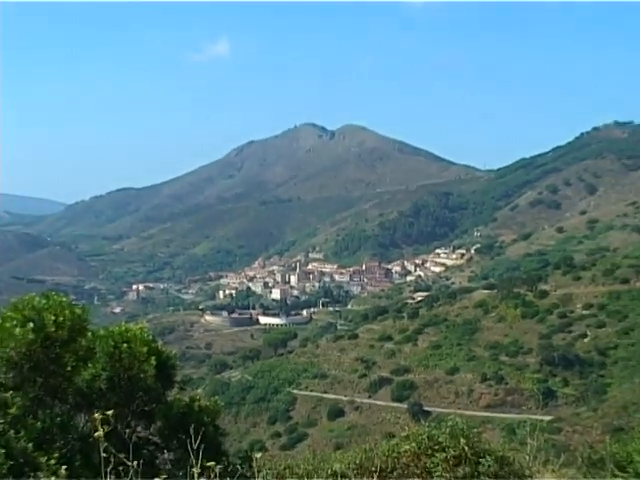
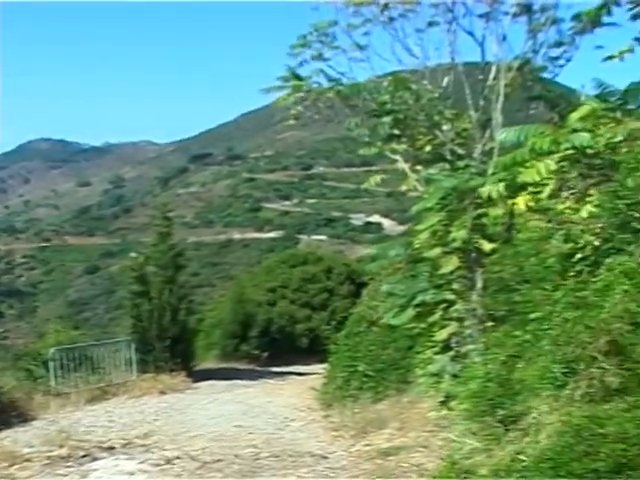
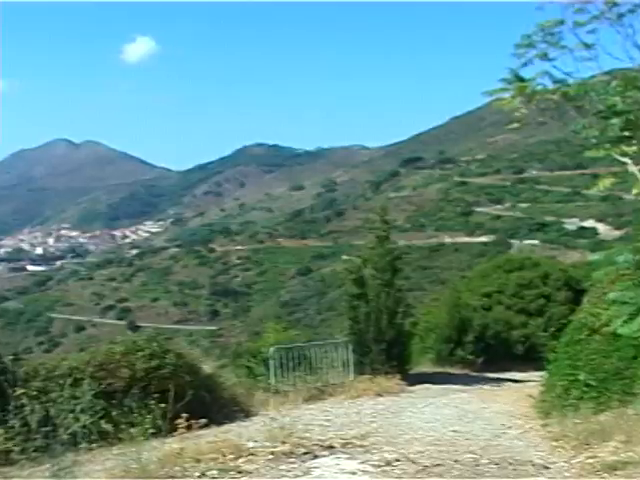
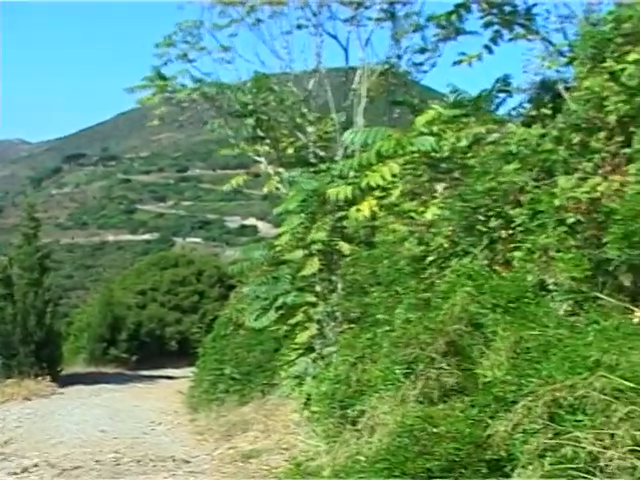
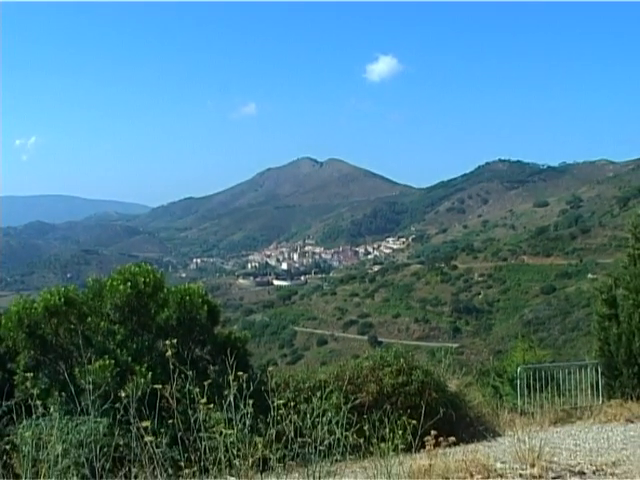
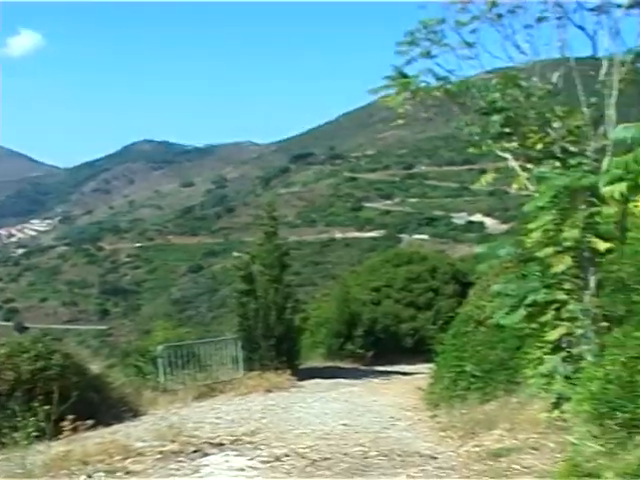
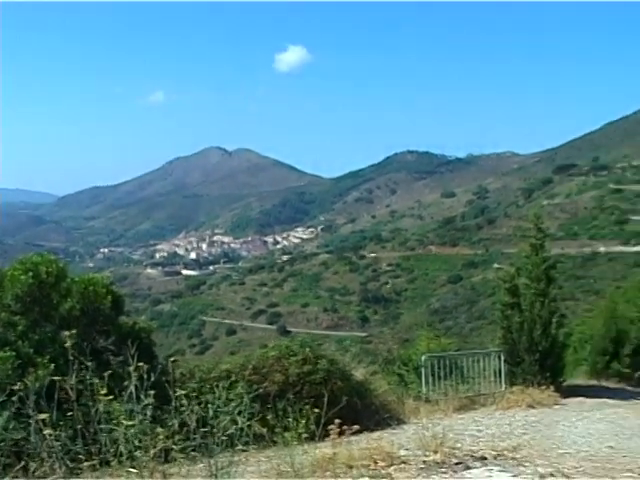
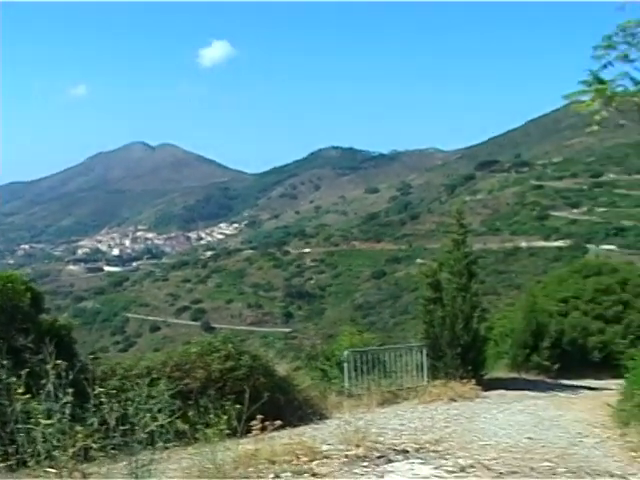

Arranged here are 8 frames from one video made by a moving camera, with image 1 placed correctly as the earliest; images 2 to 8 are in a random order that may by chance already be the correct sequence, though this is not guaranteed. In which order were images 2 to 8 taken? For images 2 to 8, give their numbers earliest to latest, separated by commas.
5, 7, 8, 3, 6, 2, 4
